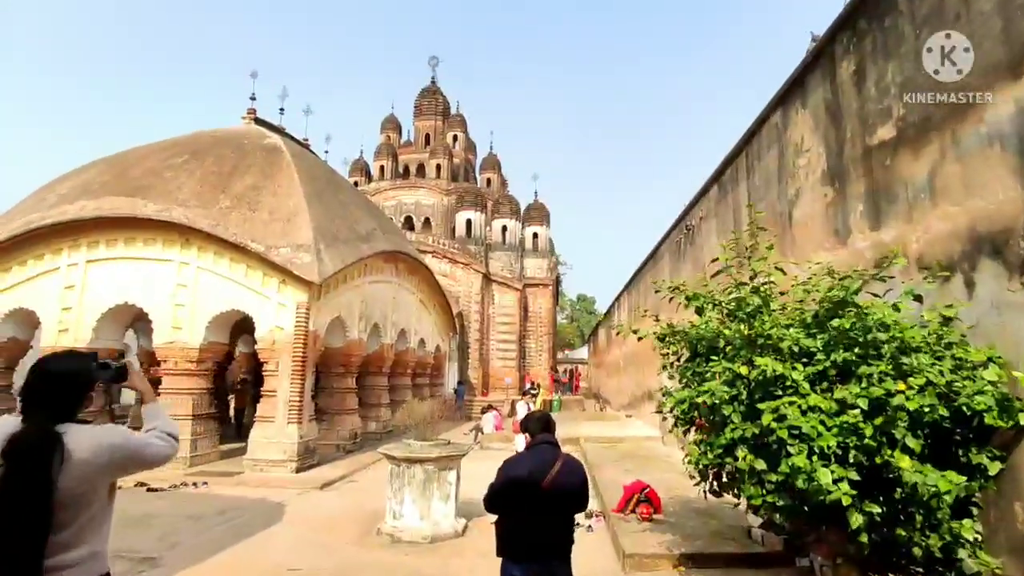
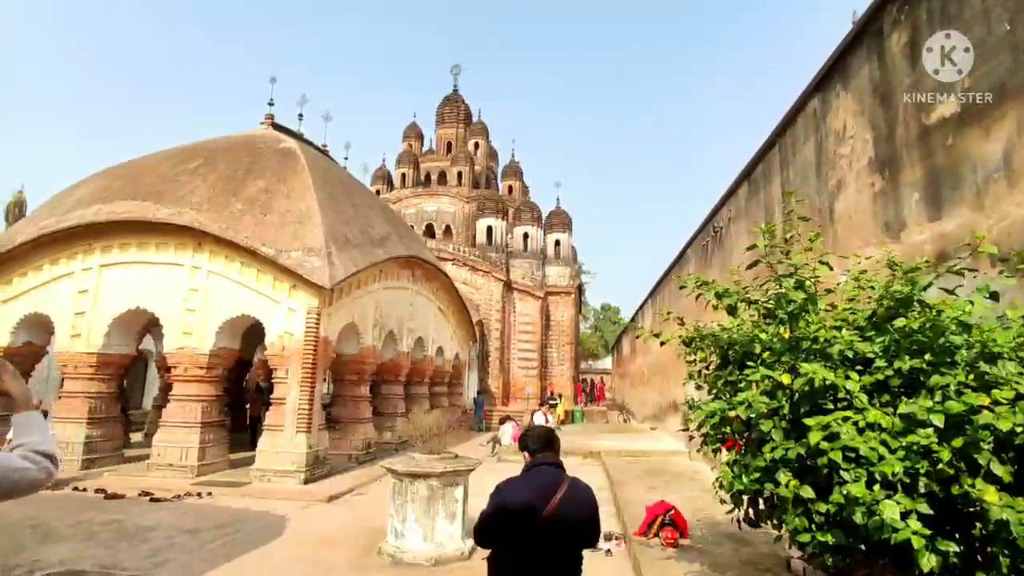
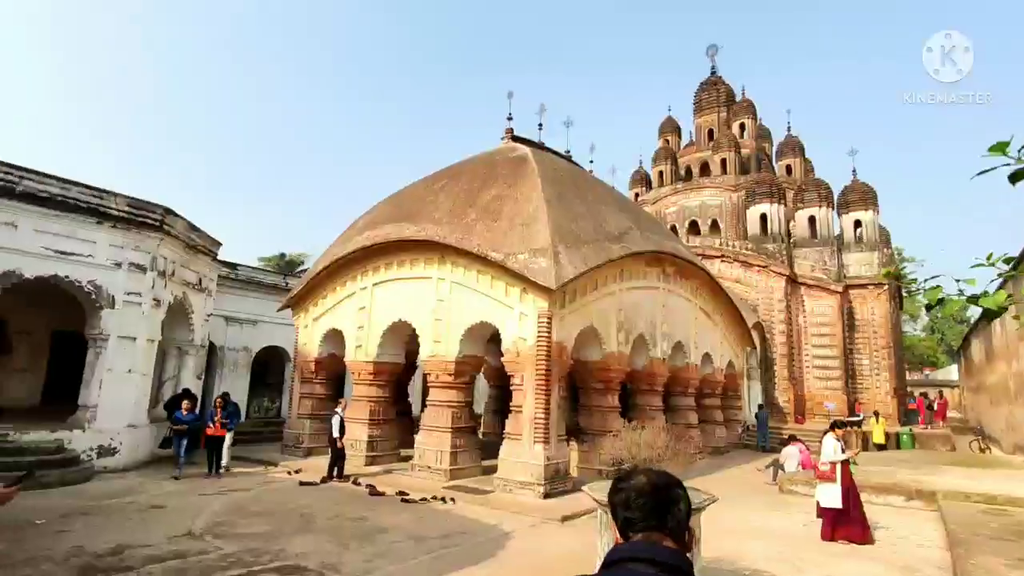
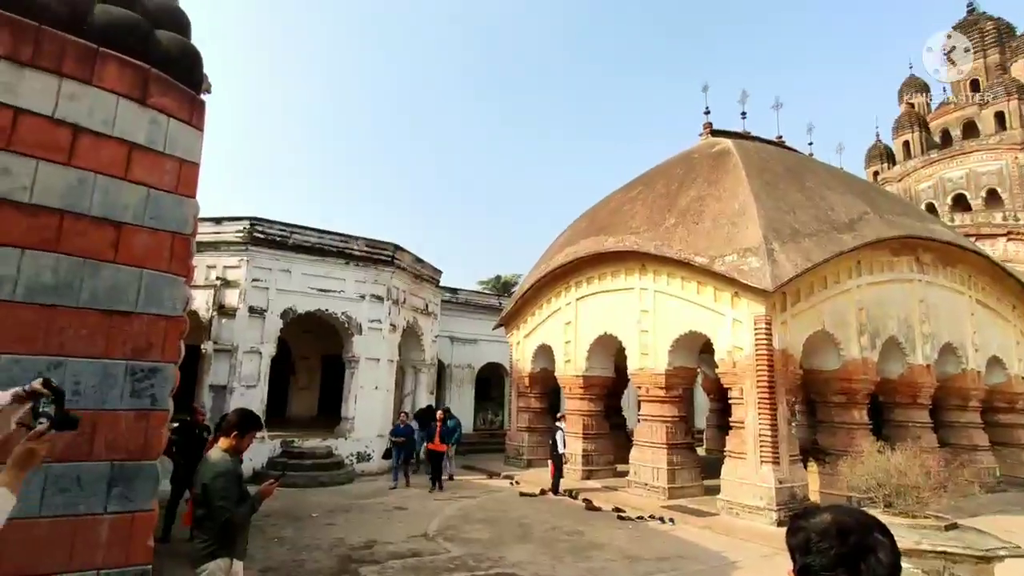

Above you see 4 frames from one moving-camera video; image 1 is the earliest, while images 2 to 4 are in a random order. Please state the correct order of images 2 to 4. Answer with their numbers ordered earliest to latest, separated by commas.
2, 3, 4
